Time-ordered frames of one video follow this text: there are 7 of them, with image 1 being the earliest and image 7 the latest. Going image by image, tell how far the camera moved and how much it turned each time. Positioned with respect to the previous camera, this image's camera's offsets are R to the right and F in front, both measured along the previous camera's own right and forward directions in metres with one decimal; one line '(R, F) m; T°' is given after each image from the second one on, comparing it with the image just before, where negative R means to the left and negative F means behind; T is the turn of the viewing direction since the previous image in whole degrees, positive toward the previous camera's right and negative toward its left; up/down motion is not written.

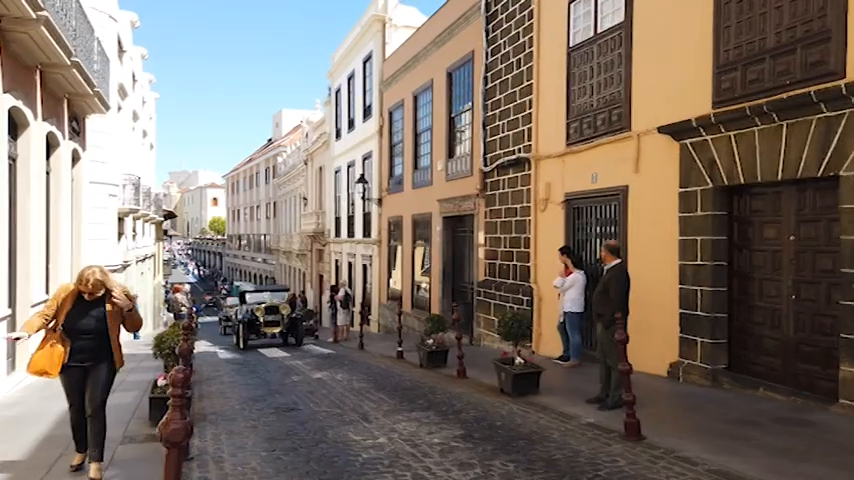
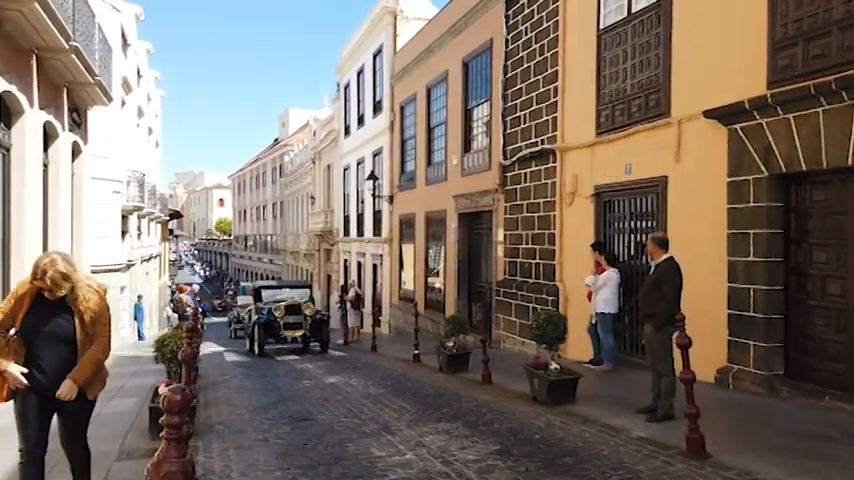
(-0.2, +0.7) m; 0°
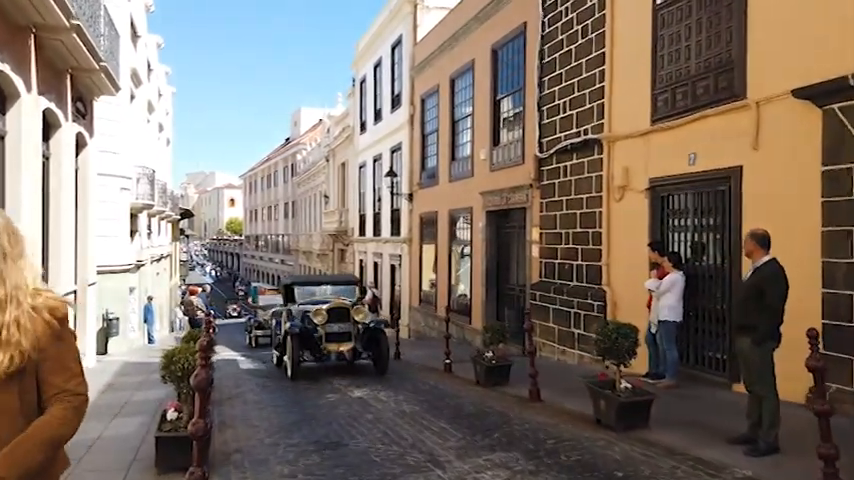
(-0.4, +1.0) m; -1°
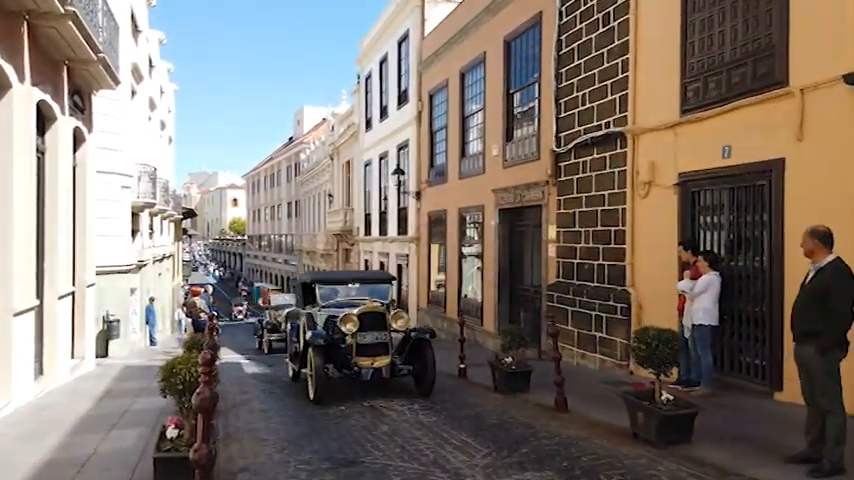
(-0.2, +0.5) m; 0°
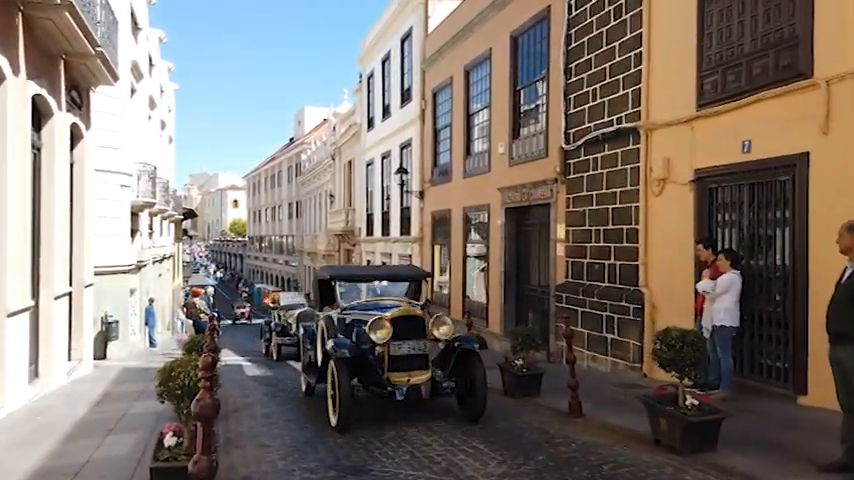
(-0.1, +0.3) m; 0°
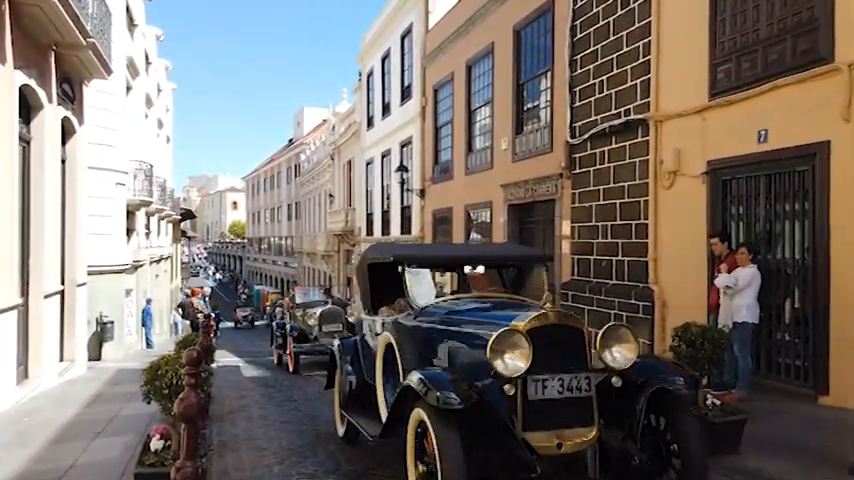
(0.0, +0.3) m; 0°
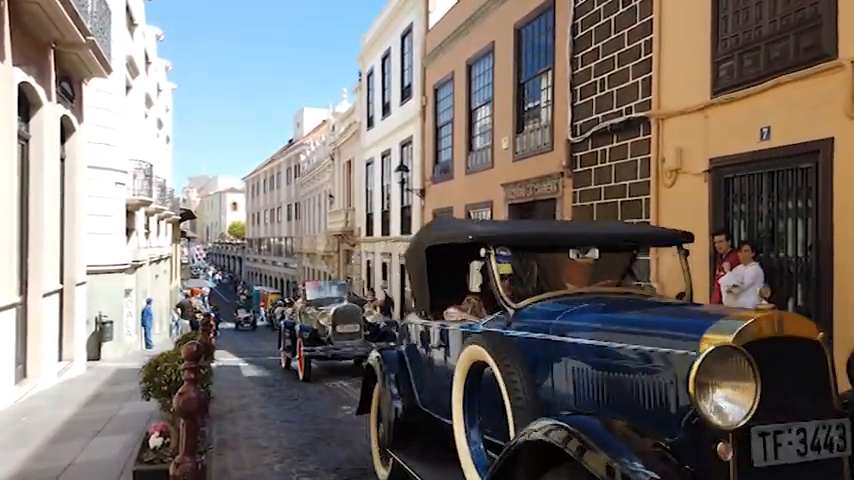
(0.0, 0.0) m; 0°
